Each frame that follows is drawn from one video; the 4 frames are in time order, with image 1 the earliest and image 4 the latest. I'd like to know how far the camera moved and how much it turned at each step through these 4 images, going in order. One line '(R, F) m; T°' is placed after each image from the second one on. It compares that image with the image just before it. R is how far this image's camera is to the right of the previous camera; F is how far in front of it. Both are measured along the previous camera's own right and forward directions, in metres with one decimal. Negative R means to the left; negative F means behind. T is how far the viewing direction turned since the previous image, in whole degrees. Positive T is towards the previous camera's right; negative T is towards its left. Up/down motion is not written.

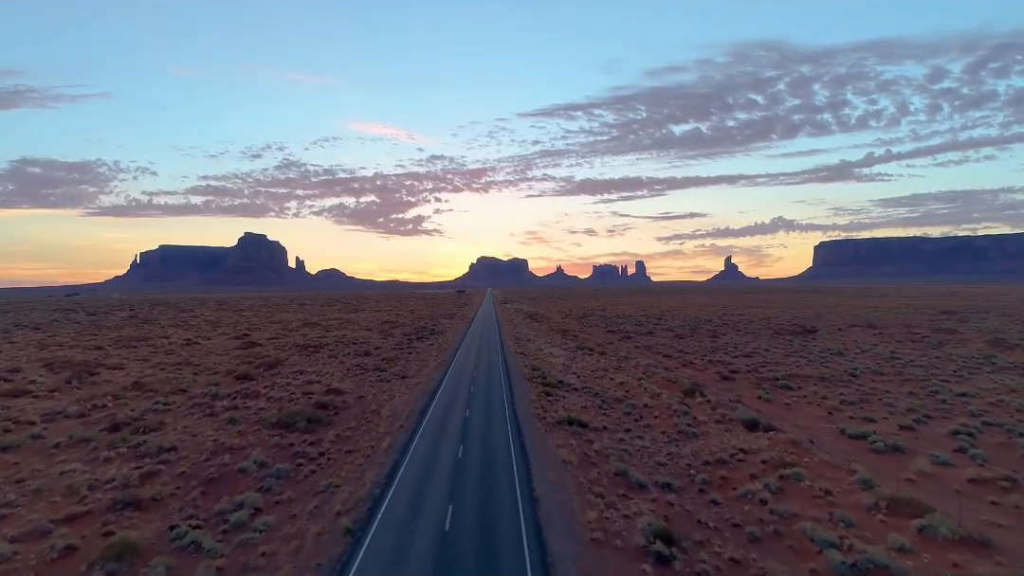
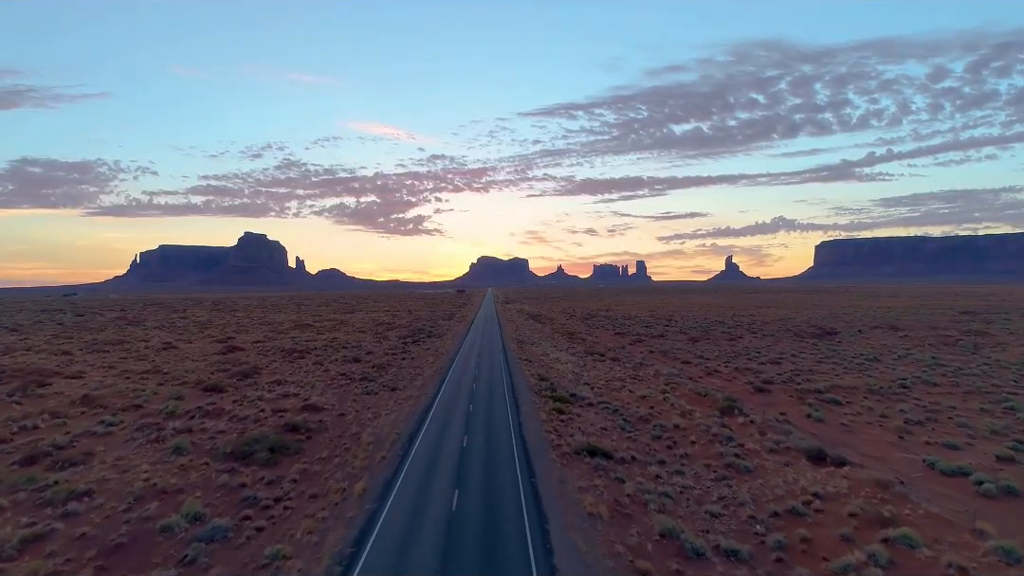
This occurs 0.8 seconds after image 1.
(-0.3, +4.9) m; 0°
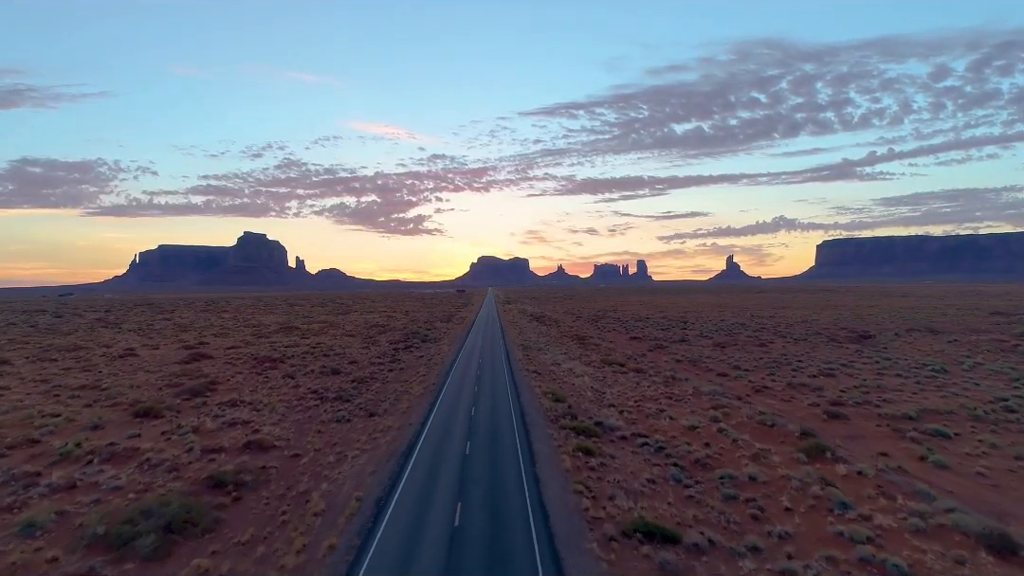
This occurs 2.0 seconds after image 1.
(-0.4, +7.4) m; 0°
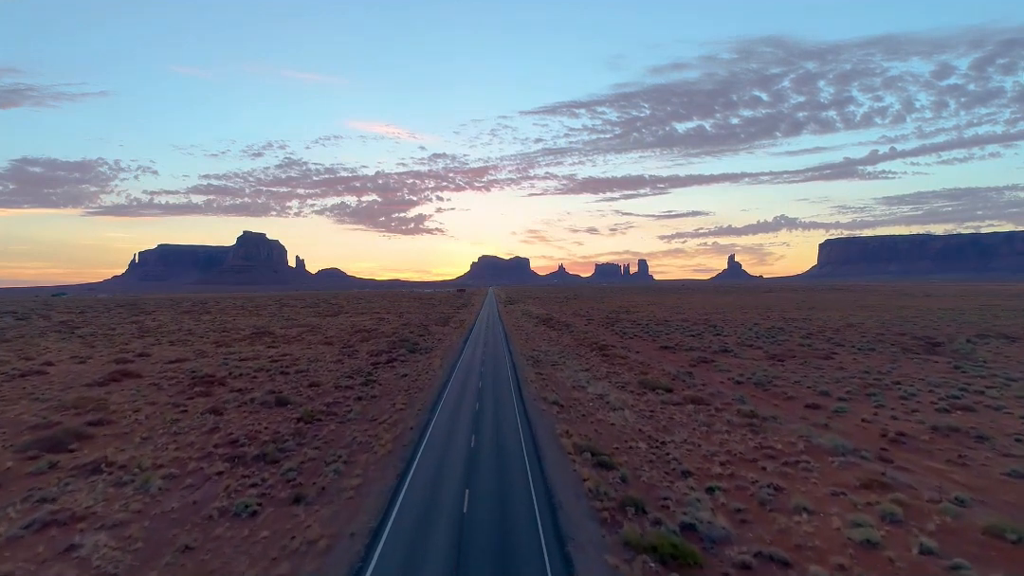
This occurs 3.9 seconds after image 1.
(-0.6, +11.5) m; 0°
